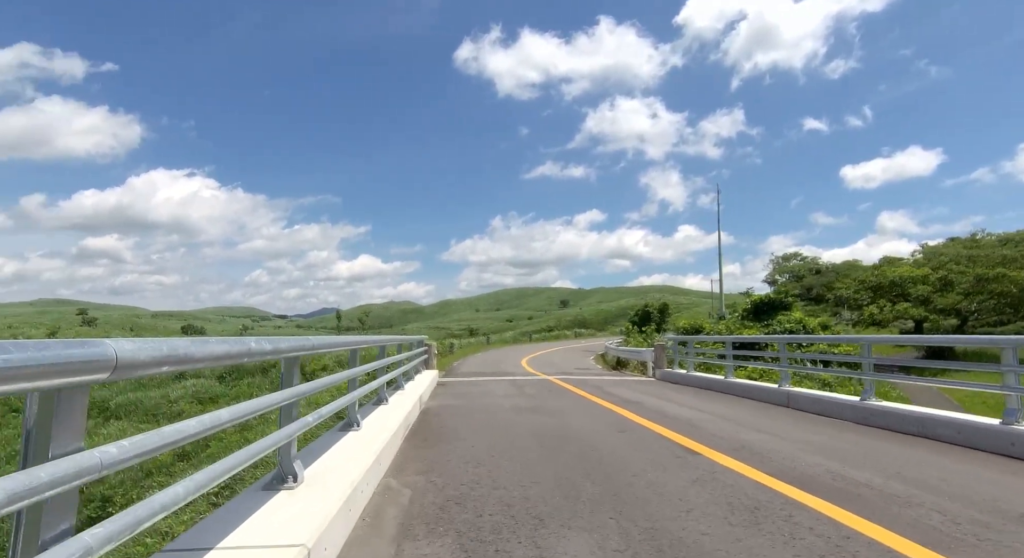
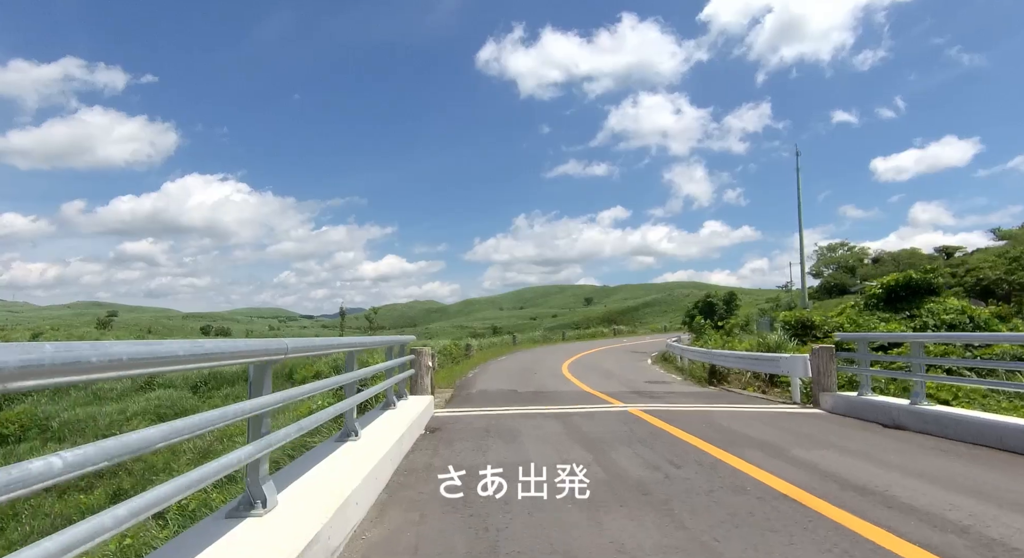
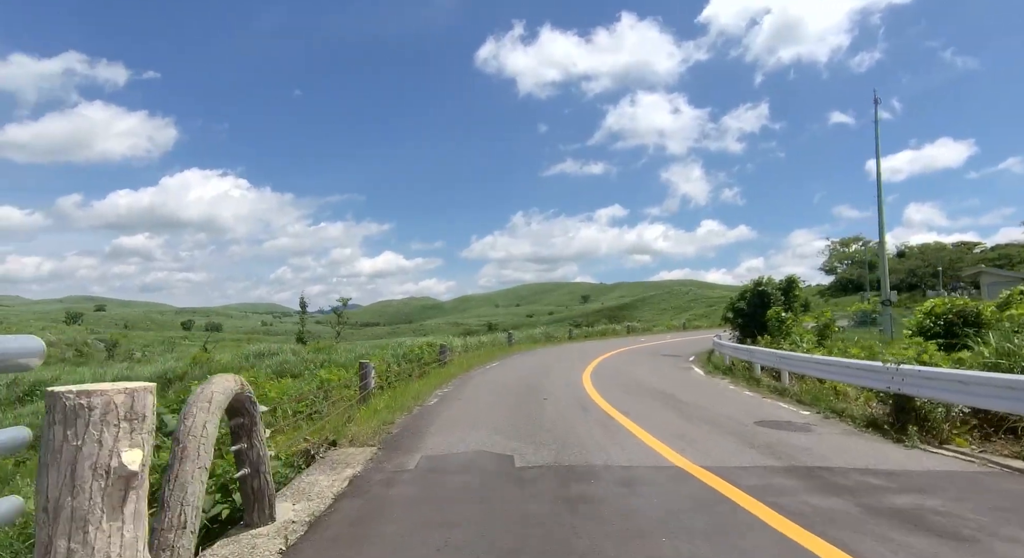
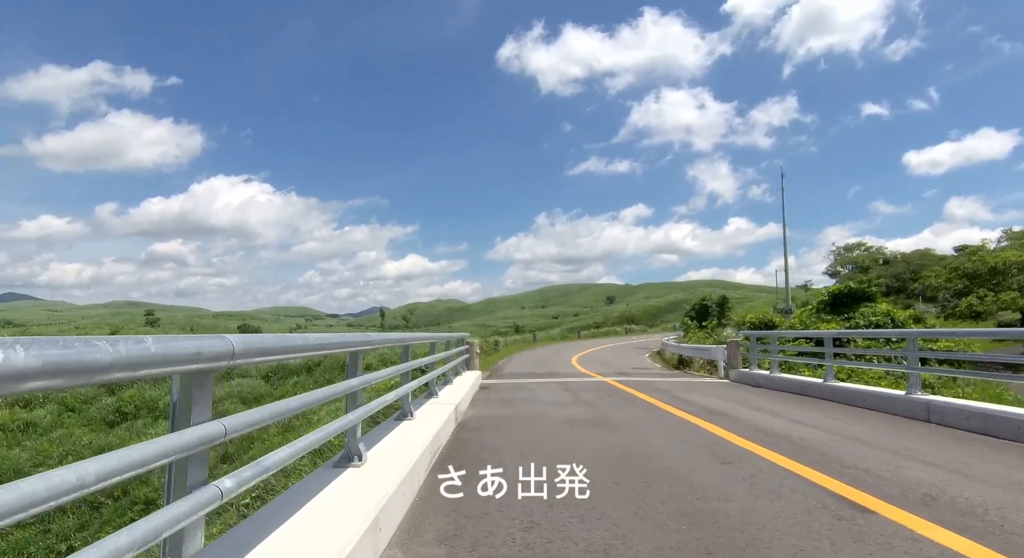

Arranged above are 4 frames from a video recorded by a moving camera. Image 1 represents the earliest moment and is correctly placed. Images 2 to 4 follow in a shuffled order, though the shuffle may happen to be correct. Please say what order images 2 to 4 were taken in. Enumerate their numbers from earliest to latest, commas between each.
4, 2, 3
